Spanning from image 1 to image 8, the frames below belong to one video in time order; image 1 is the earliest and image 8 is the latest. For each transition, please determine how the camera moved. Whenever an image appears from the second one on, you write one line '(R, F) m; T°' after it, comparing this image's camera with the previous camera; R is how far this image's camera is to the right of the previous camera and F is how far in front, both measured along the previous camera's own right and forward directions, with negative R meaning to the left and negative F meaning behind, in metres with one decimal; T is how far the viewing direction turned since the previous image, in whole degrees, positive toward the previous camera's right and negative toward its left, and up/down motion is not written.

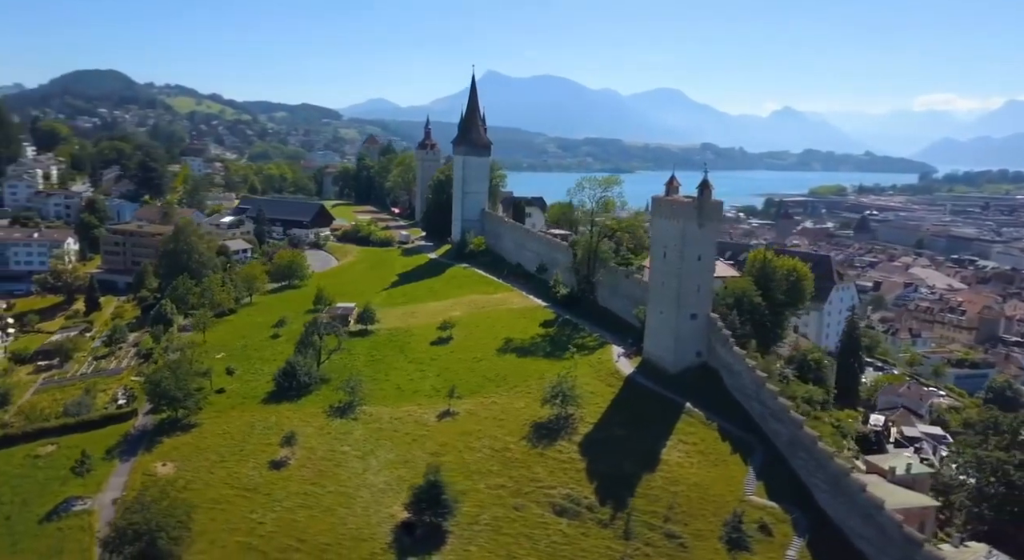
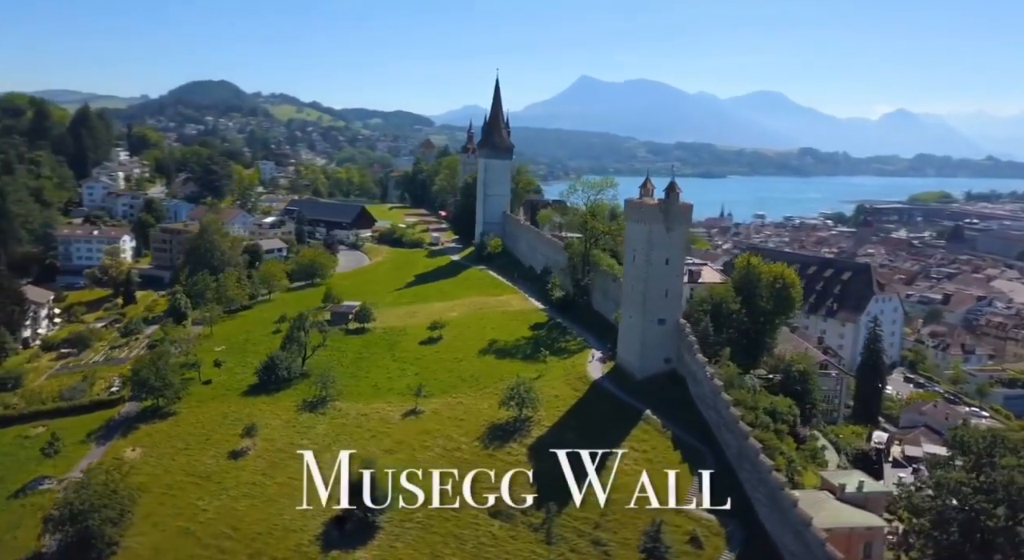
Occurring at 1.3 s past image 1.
(+4.2, +0.4) m; -6°
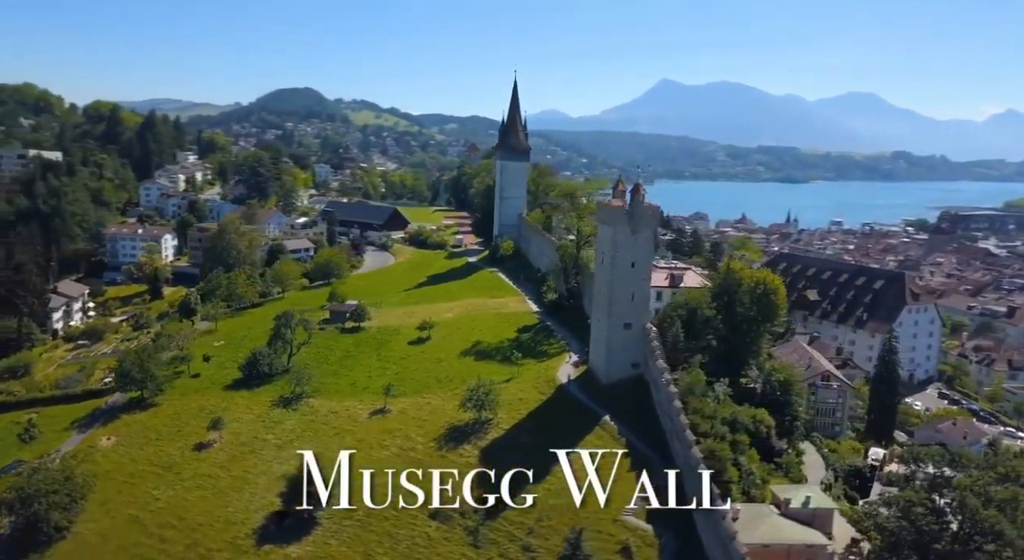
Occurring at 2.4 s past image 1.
(+3.6, +0.5) m; -5°
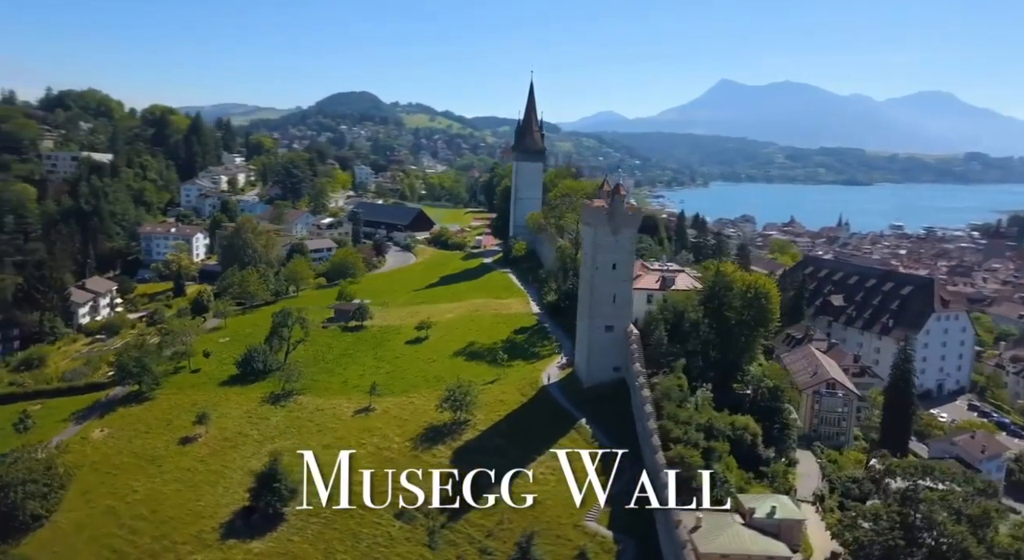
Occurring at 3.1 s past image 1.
(+2.3, +0.3) m; -3°
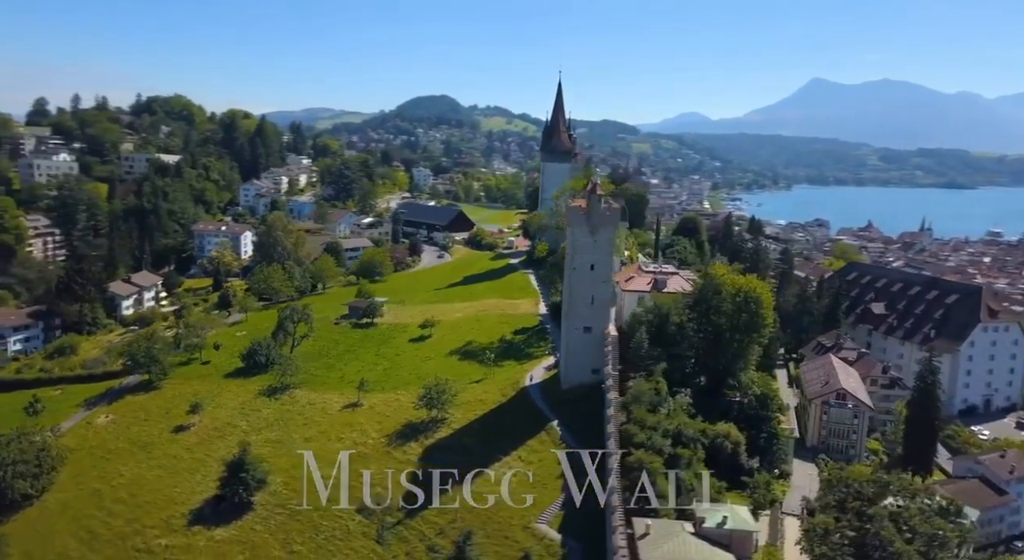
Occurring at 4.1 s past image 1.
(+3.1, +0.3) m; -5°
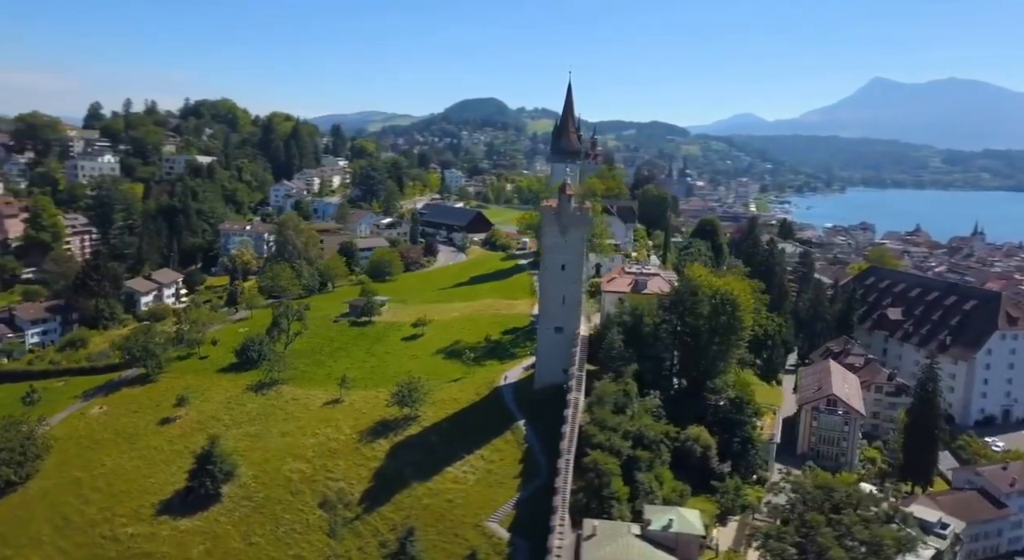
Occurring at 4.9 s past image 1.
(+2.4, 0.0) m; -3°
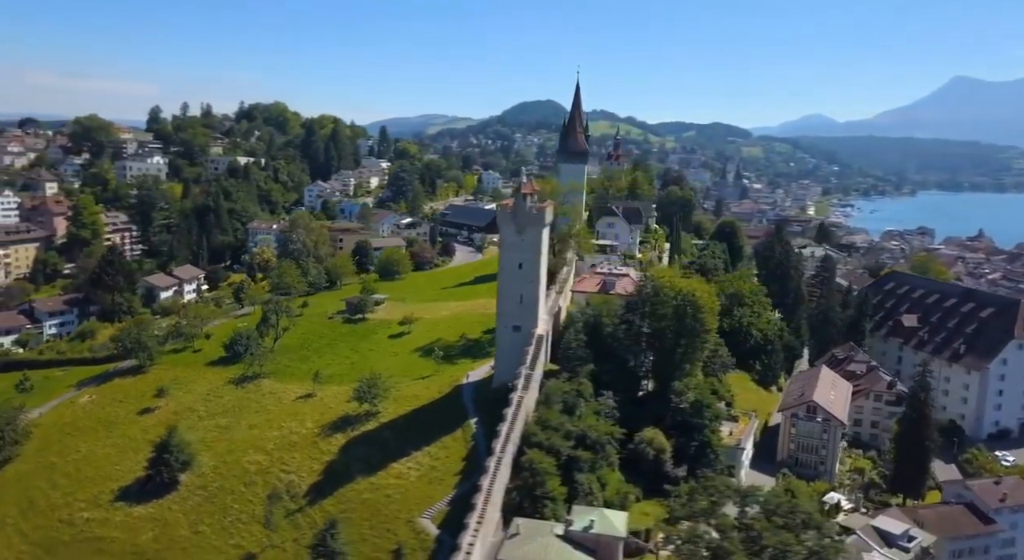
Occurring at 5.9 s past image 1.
(+3.2, +0.1) m; -4°
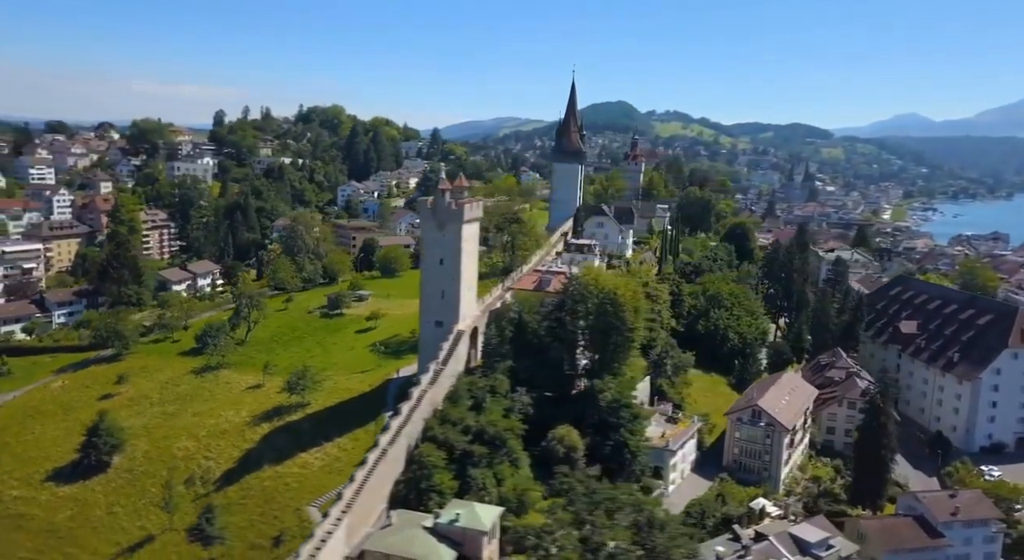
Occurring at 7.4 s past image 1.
(+4.8, 0.0) m; -4°
